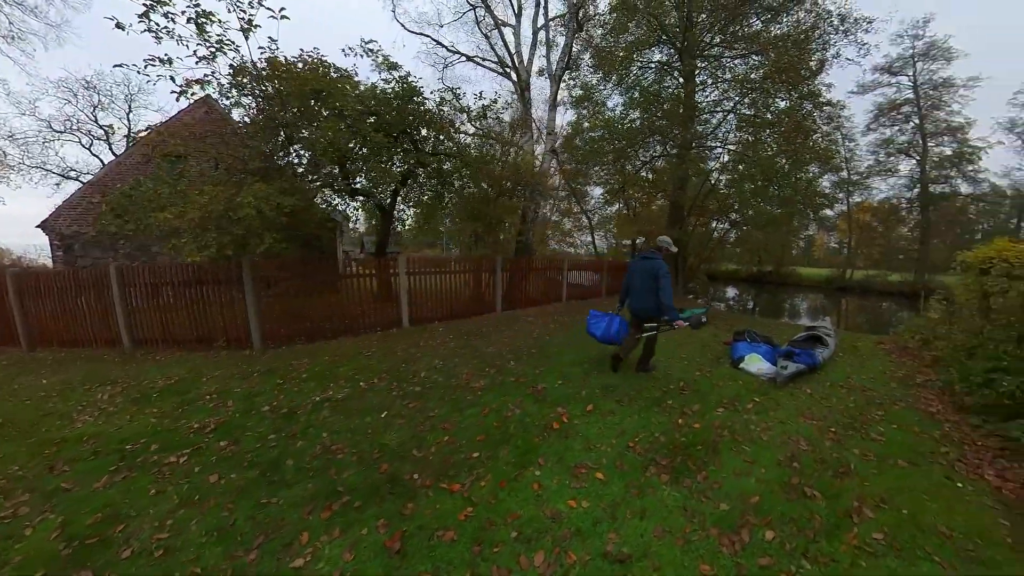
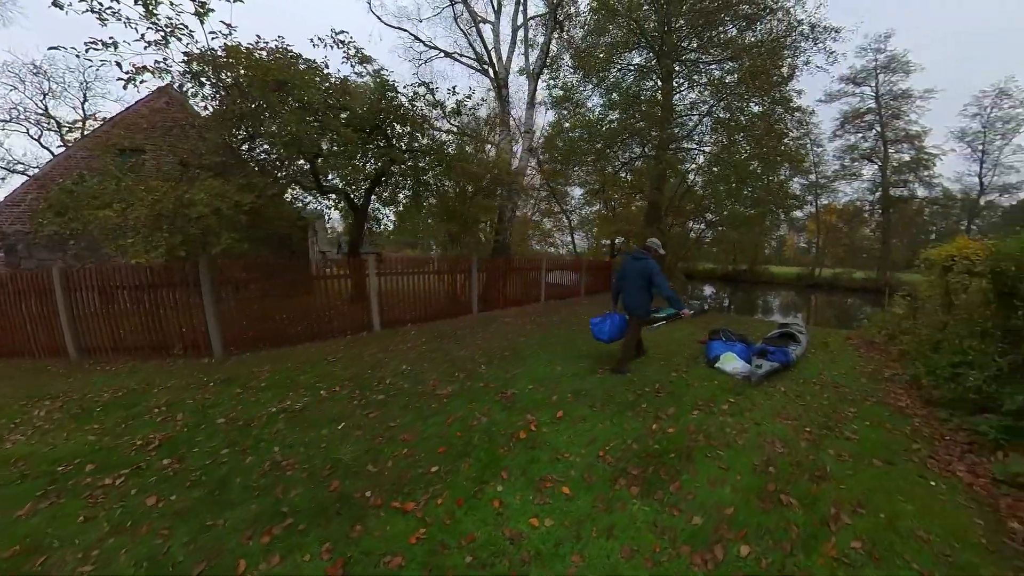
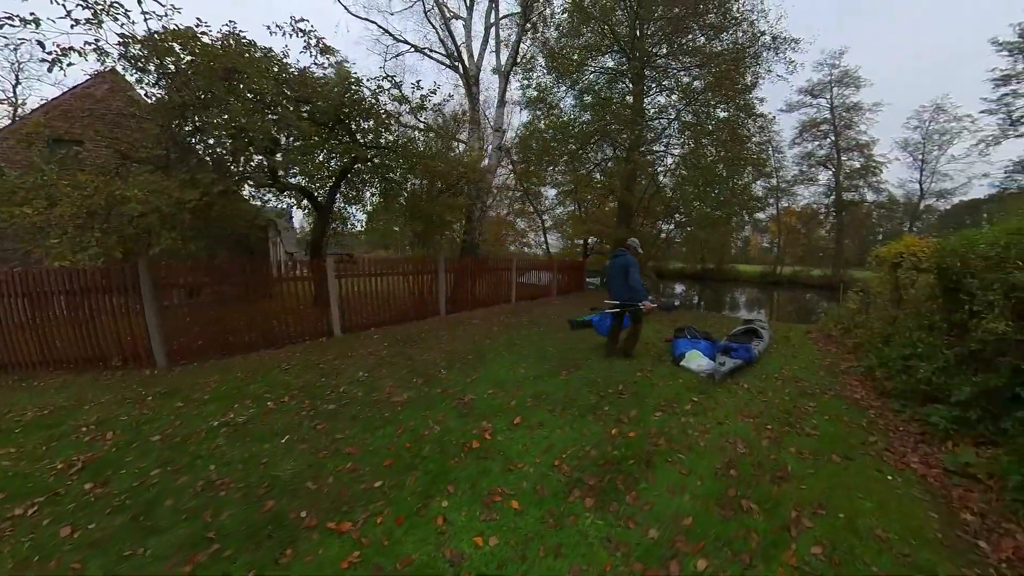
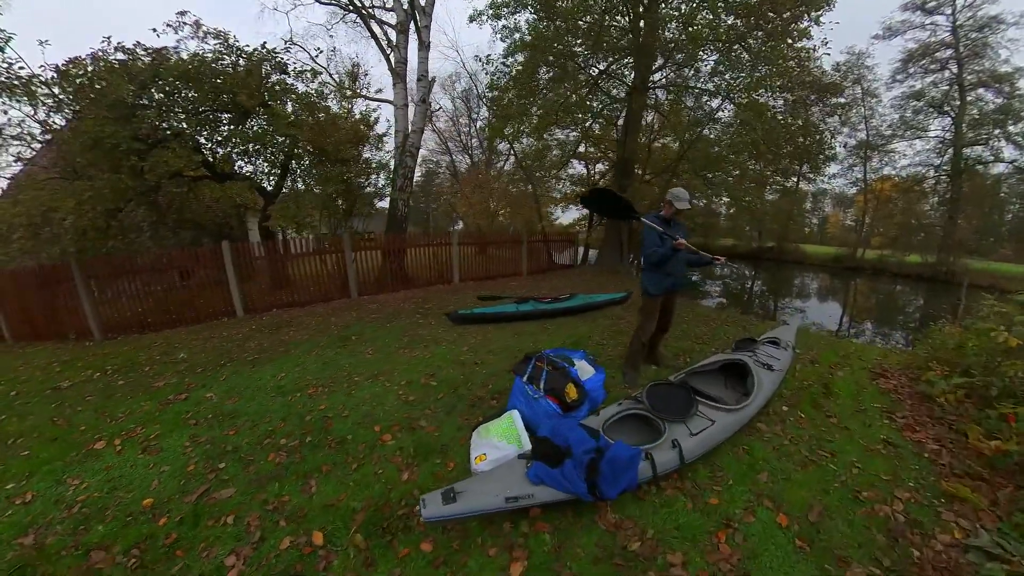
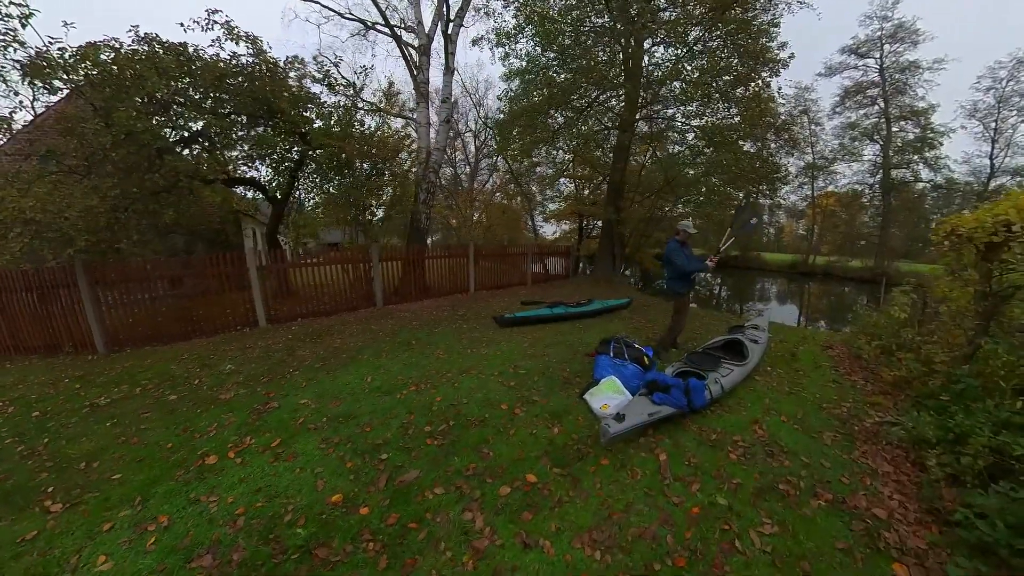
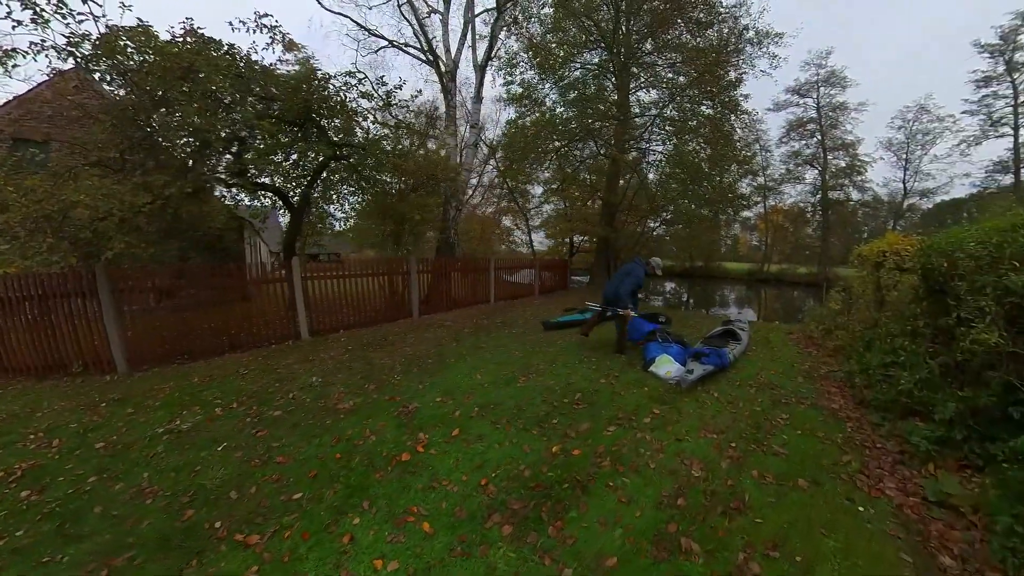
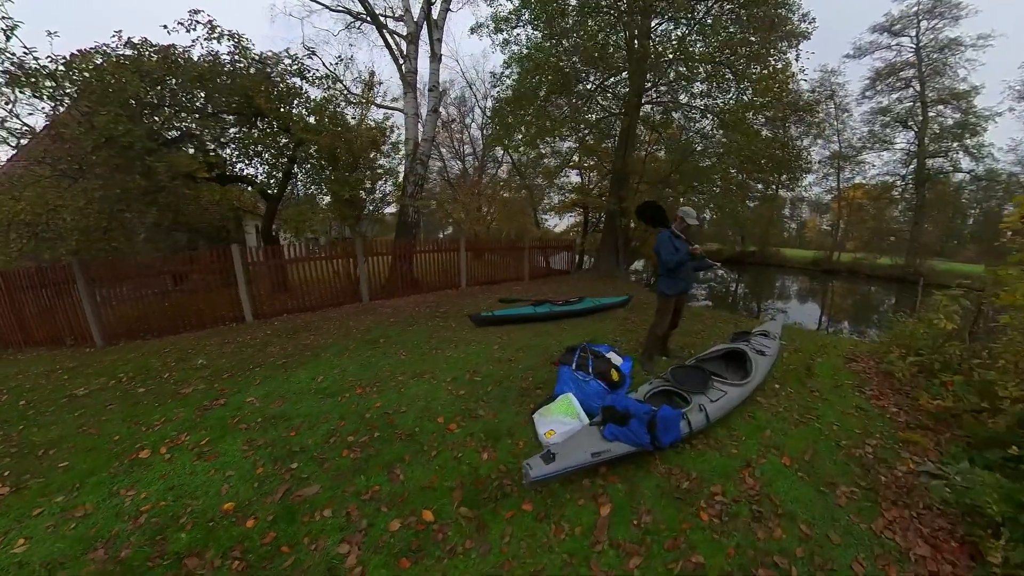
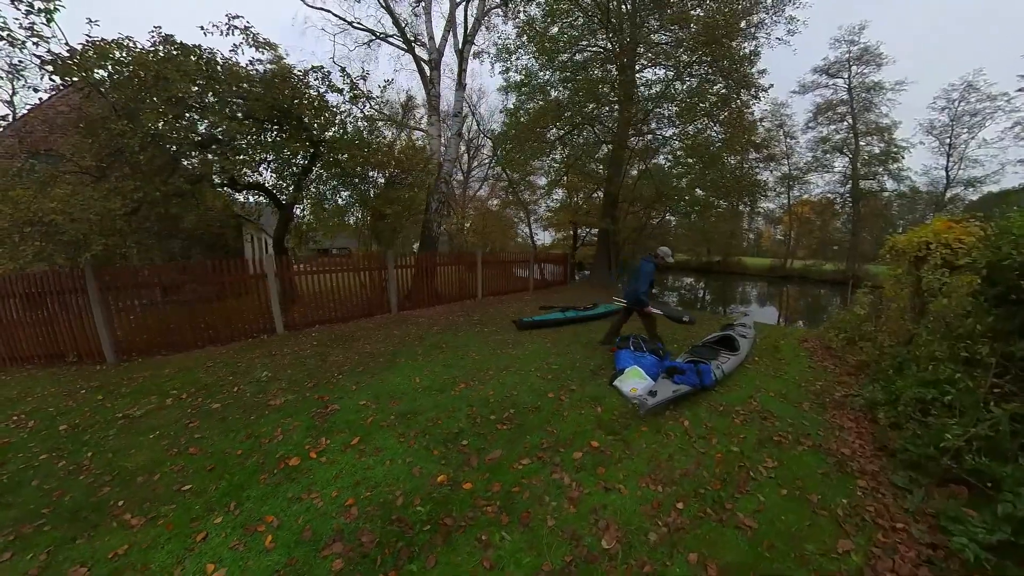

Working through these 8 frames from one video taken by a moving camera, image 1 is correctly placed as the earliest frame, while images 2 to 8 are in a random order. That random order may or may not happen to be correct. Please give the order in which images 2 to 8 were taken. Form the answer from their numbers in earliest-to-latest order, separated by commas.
2, 3, 6, 8, 5, 7, 4
